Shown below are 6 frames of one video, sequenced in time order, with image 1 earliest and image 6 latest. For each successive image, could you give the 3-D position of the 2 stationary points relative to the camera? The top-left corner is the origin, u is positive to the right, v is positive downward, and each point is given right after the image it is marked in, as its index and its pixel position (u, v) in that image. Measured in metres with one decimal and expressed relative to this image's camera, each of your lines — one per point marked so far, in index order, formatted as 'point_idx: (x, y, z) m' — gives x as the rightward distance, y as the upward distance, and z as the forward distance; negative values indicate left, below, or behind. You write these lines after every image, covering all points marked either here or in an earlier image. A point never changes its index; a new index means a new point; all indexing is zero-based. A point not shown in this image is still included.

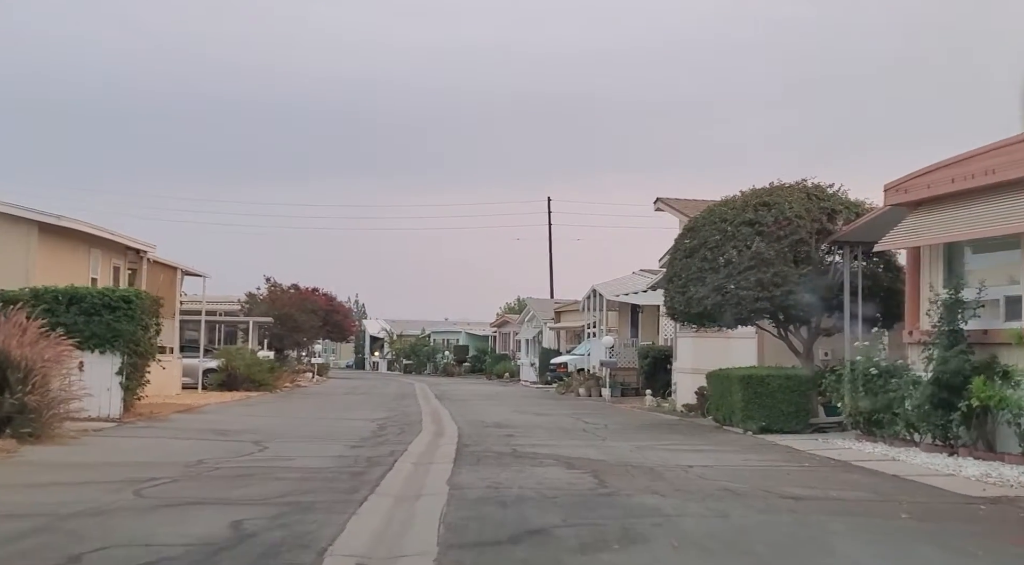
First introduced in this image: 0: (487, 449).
0: (-0.4, -2.4, +17.2) m
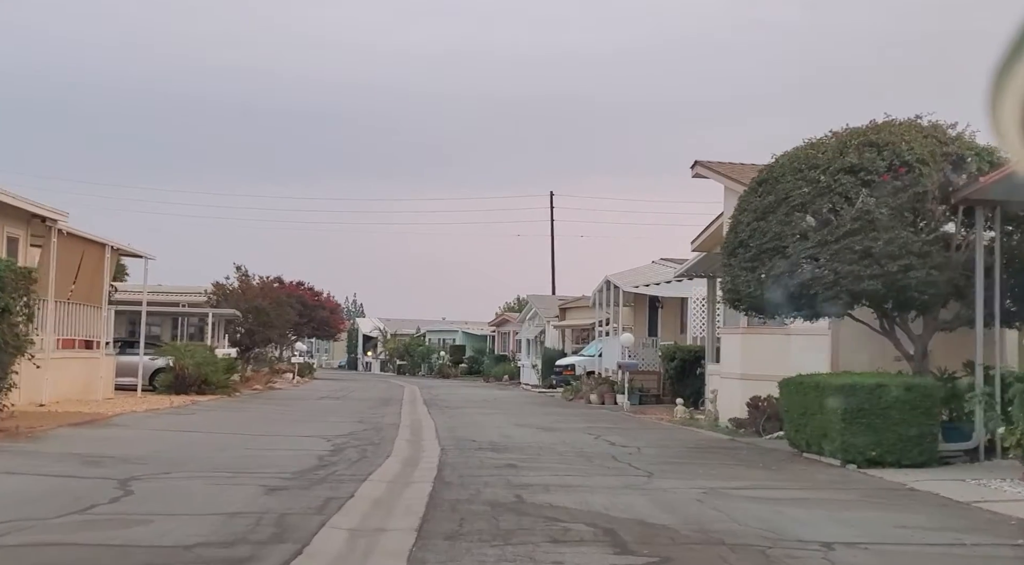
0: (-0.3, -2.0, +11.2) m
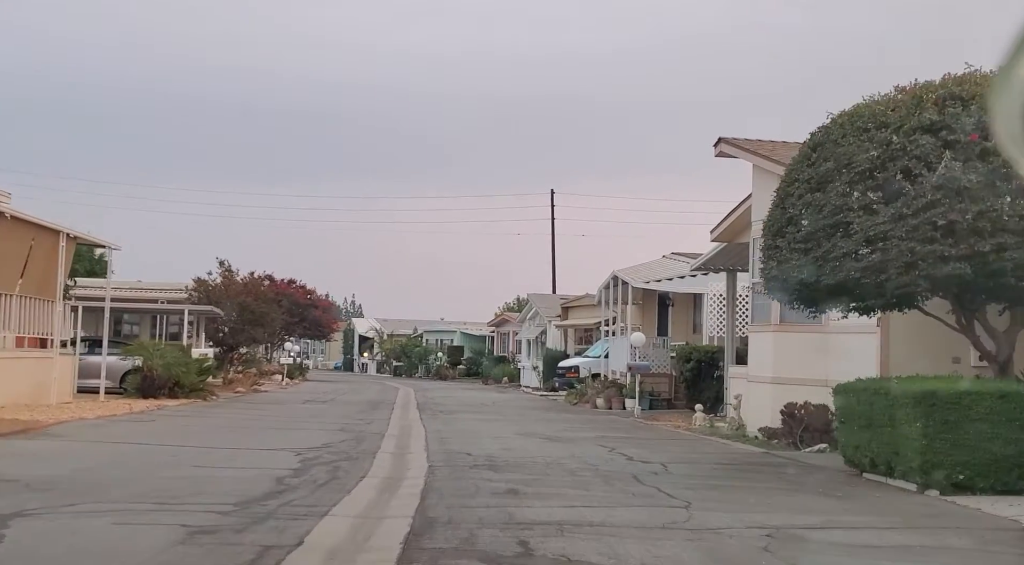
0: (-0.3, -1.8, +8.5) m
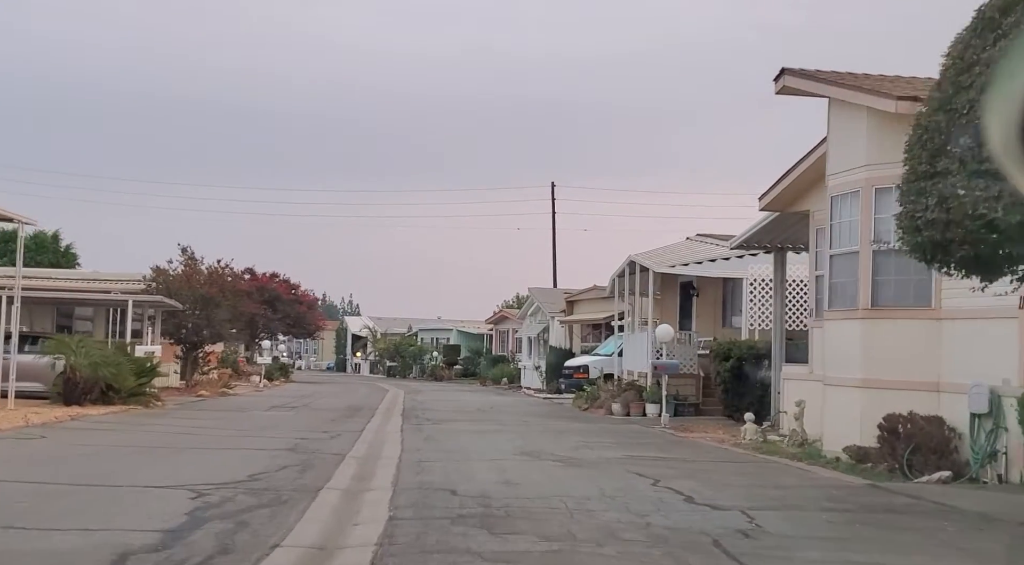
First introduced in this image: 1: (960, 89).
0: (-0.3, -1.5, +3.4) m
1: (+3.2, +1.4, +8.6) m
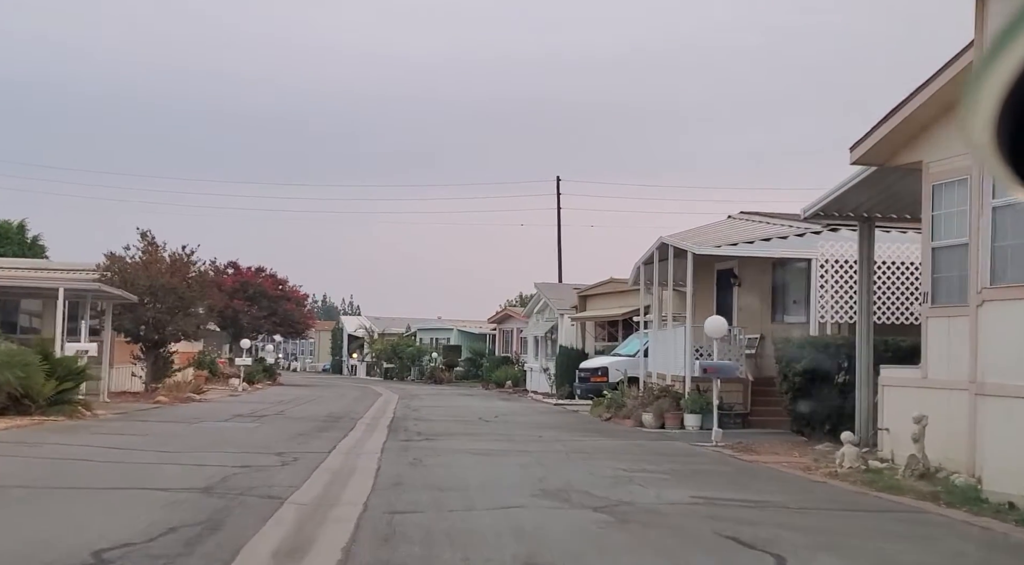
0: (-0.1, -1.1, -1.7) m
1: (+3.4, +1.8, +3.5) m
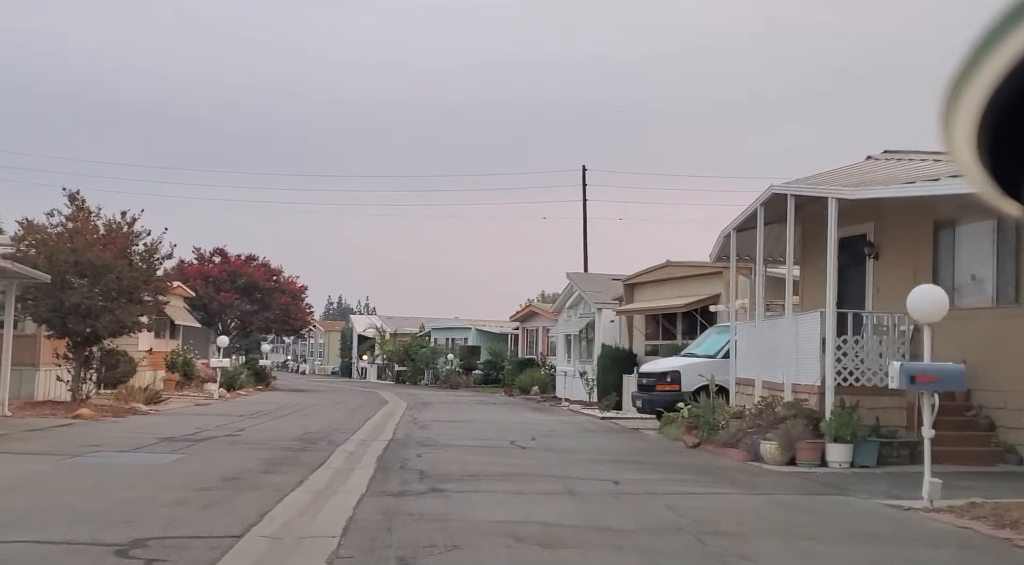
0: (+0.2, -0.5, -9.7) m
1: (+3.8, +2.3, -4.5) m
